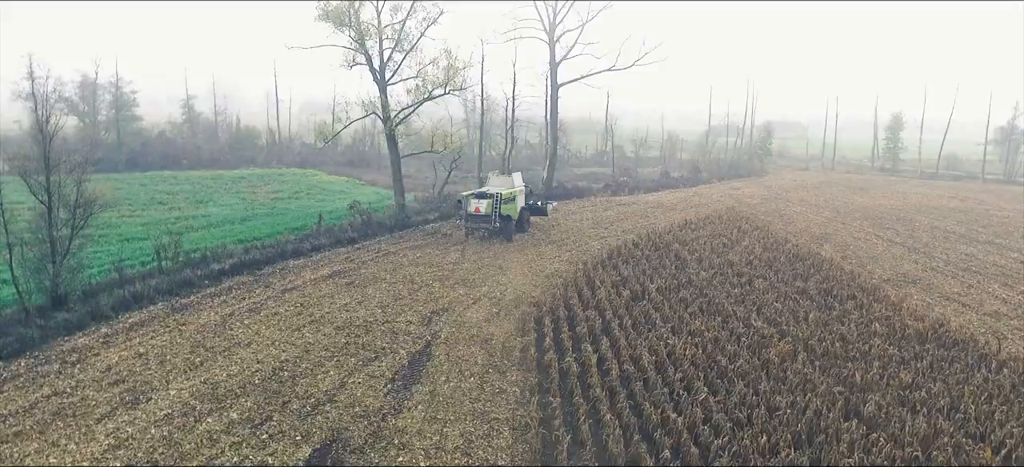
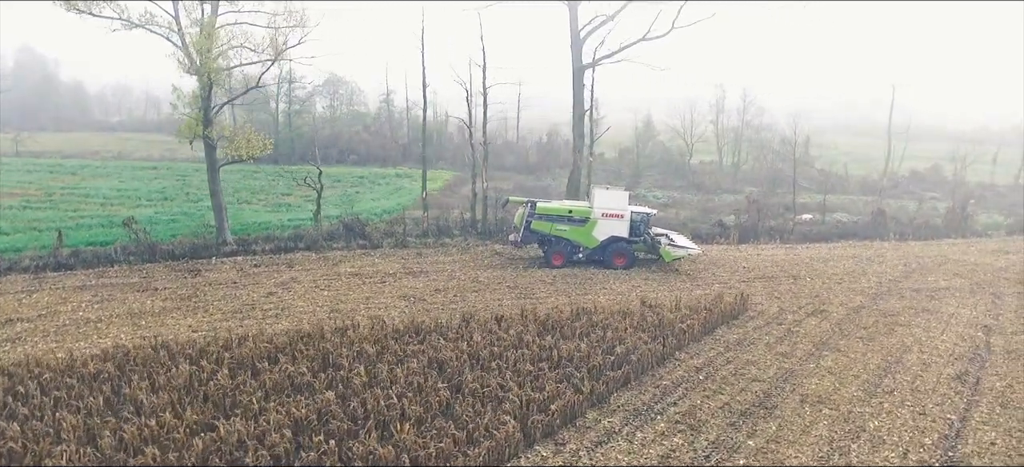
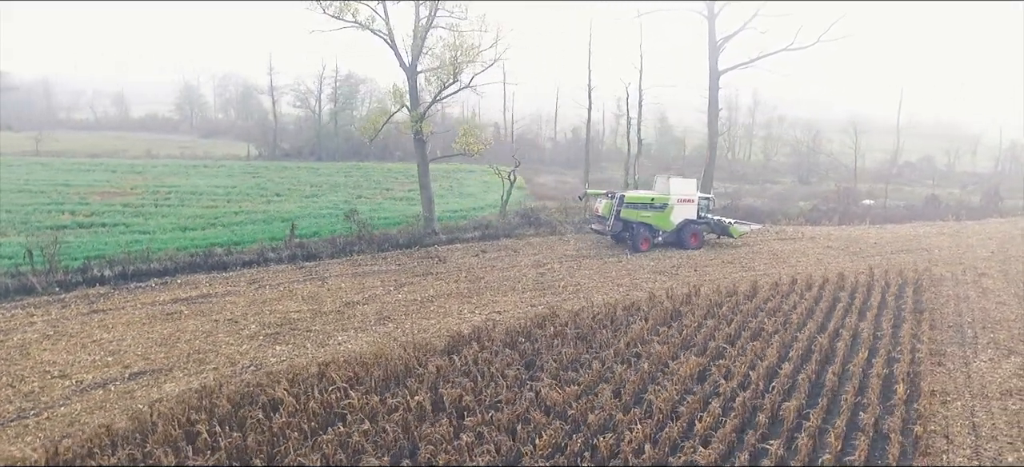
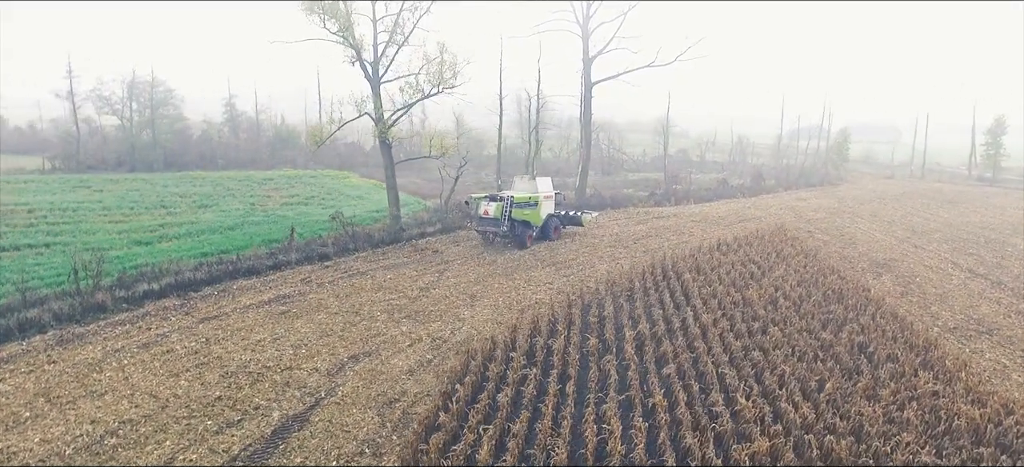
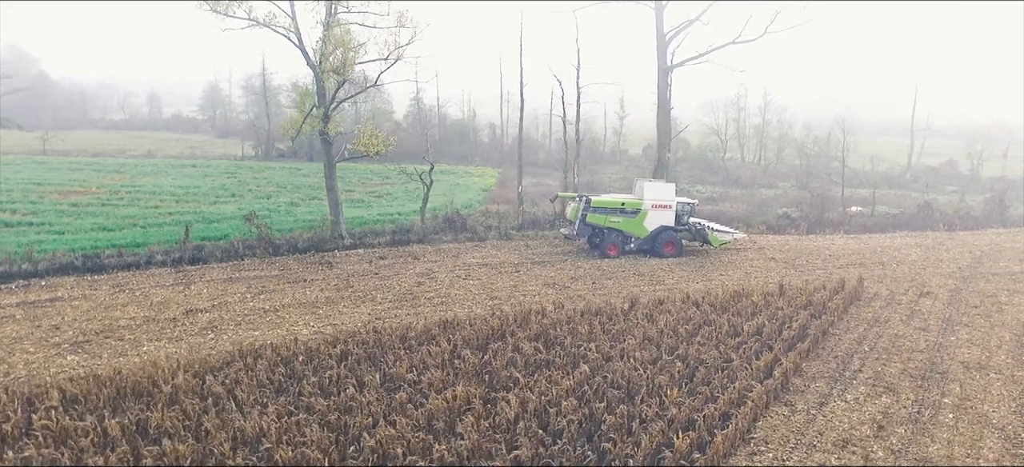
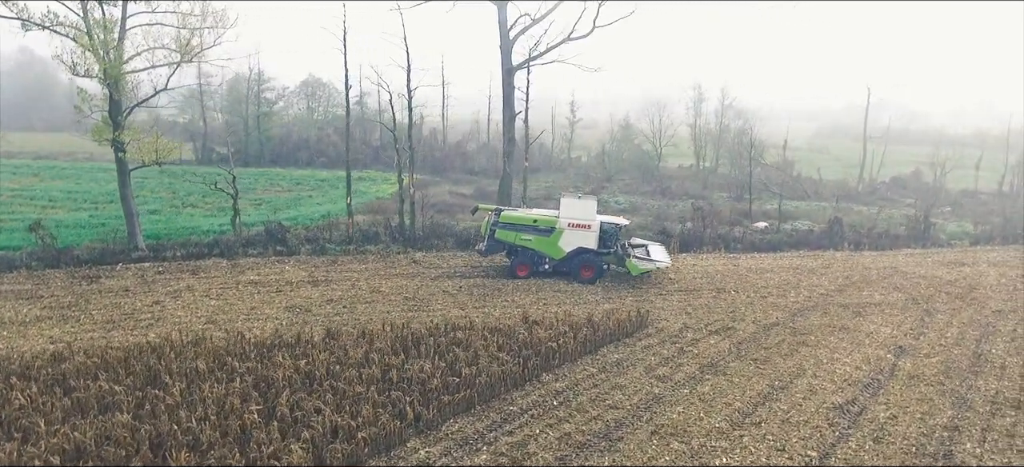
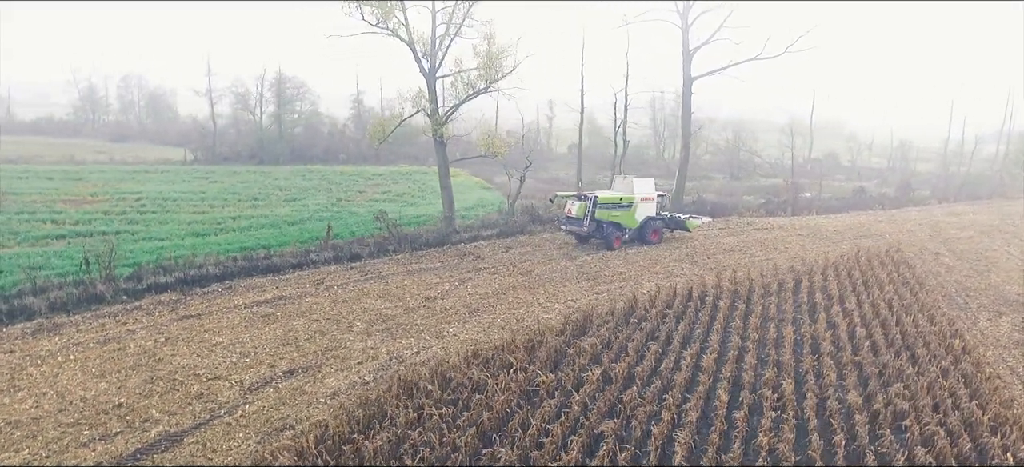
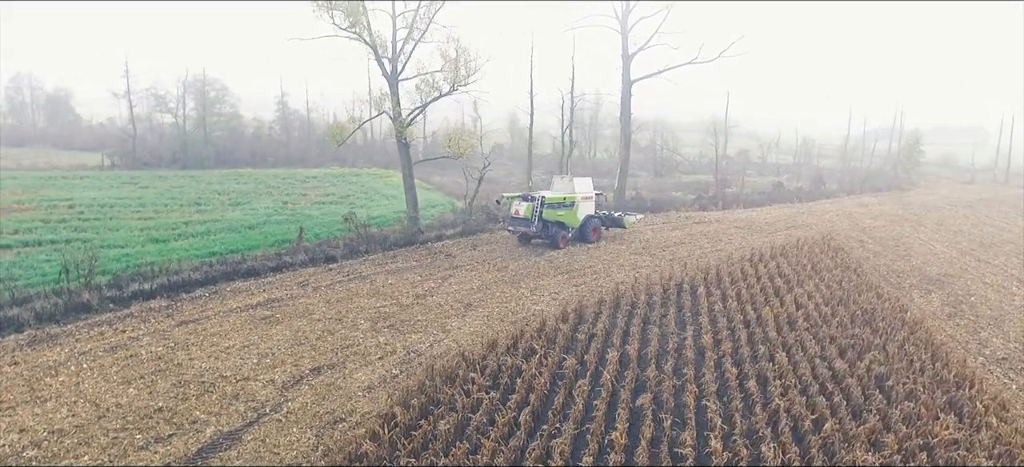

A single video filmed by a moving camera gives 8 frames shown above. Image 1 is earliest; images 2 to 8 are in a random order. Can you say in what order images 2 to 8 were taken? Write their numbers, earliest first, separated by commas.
4, 8, 7, 3, 5, 2, 6
